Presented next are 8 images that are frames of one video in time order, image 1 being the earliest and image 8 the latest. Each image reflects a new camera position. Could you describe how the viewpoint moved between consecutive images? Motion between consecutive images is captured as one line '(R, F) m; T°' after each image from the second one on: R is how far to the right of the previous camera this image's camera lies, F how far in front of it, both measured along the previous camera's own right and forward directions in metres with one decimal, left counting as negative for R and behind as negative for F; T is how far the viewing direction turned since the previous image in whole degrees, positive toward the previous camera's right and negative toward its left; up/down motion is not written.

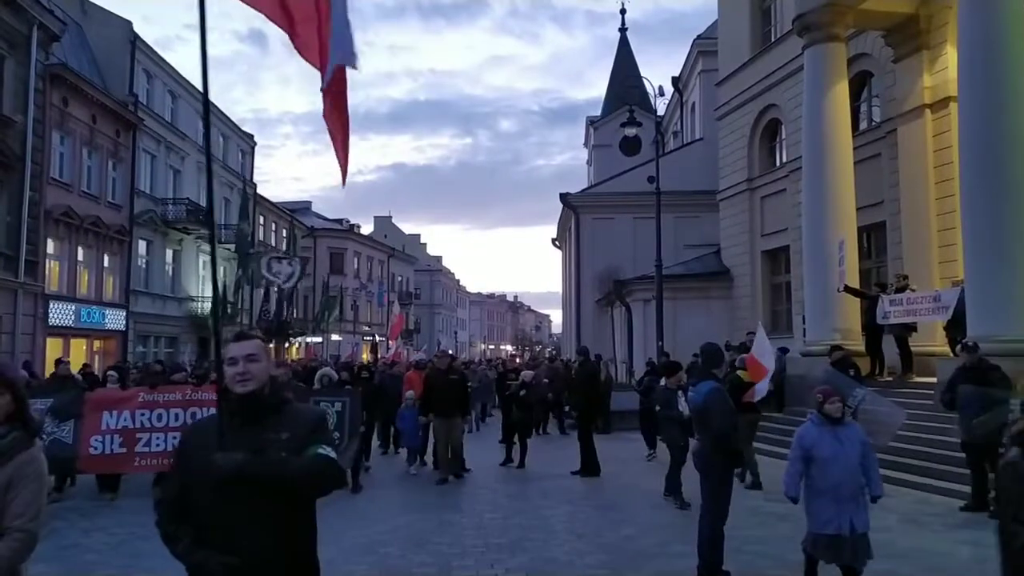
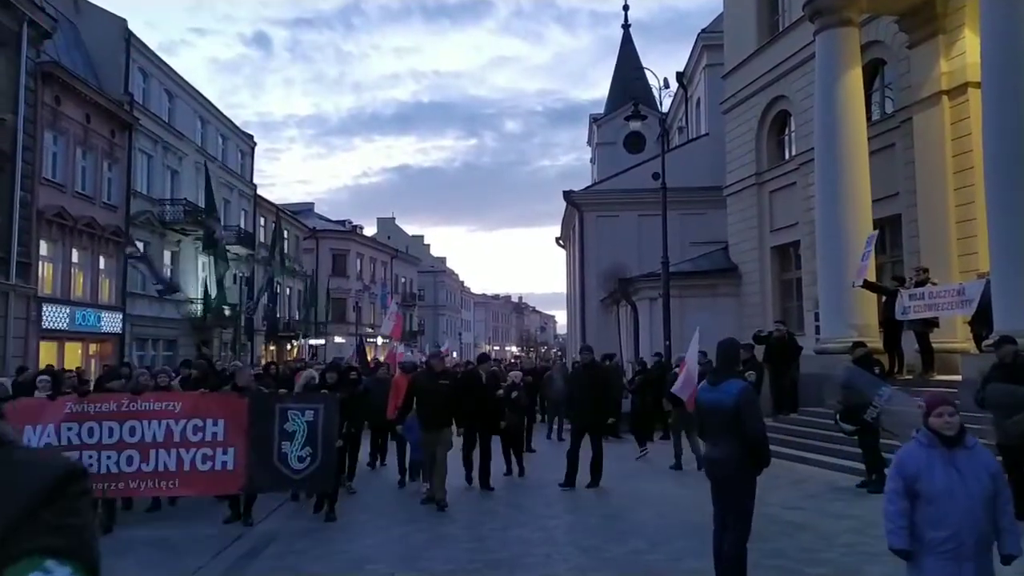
(+0.1, +0.6) m; 0°
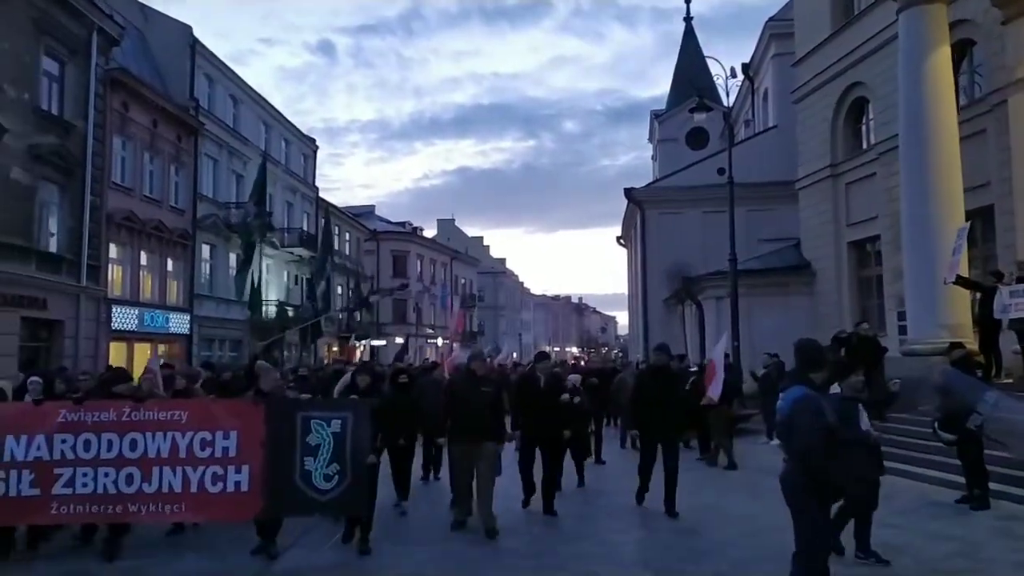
(0.0, +0.6) m; -5°
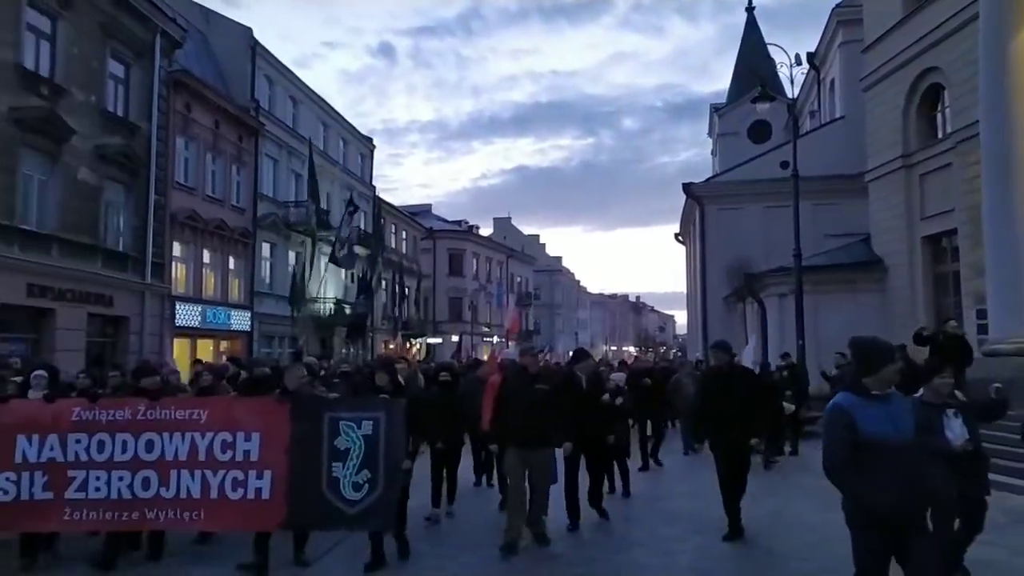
(+0.1, +0.3) m; -4°
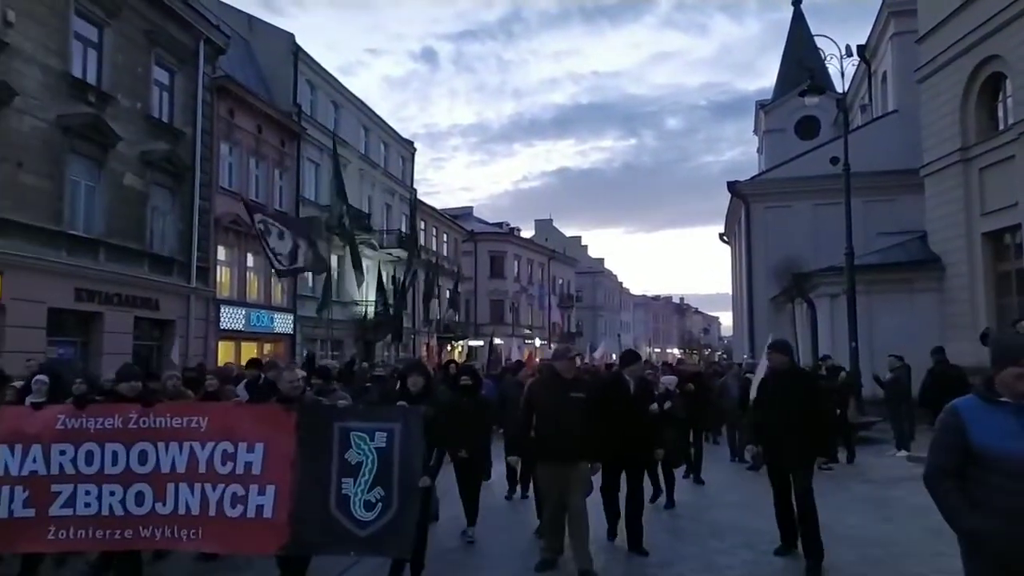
(0.0, +0.3) m; -3°
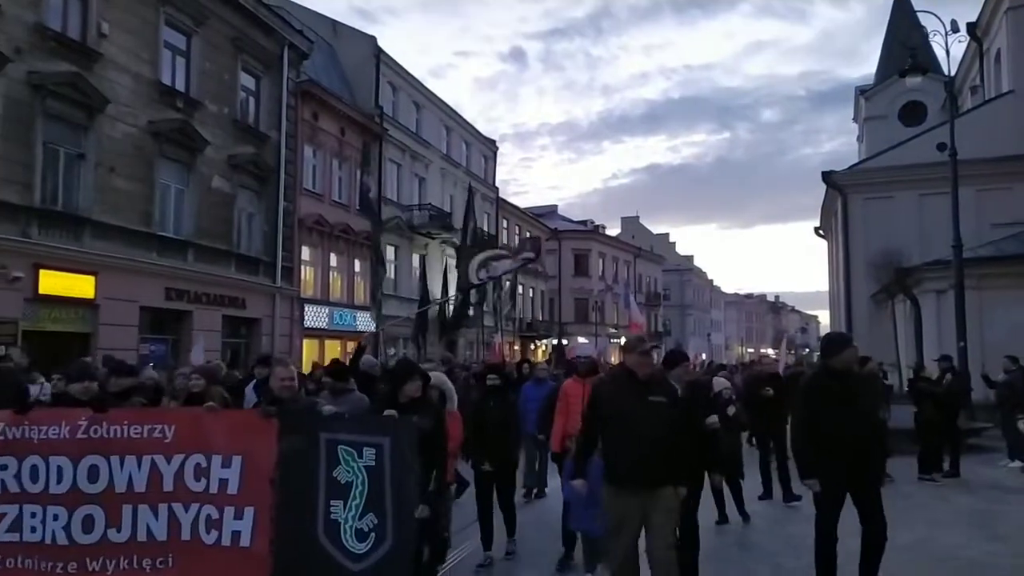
(+0.3, +0.5) m; -7°
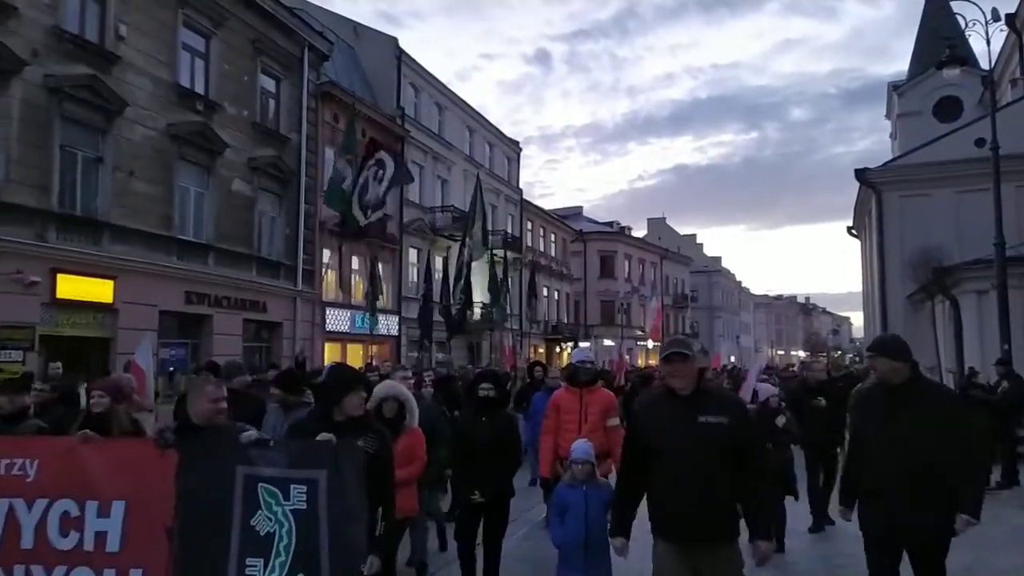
(+0.1, +0.5) m; -2°
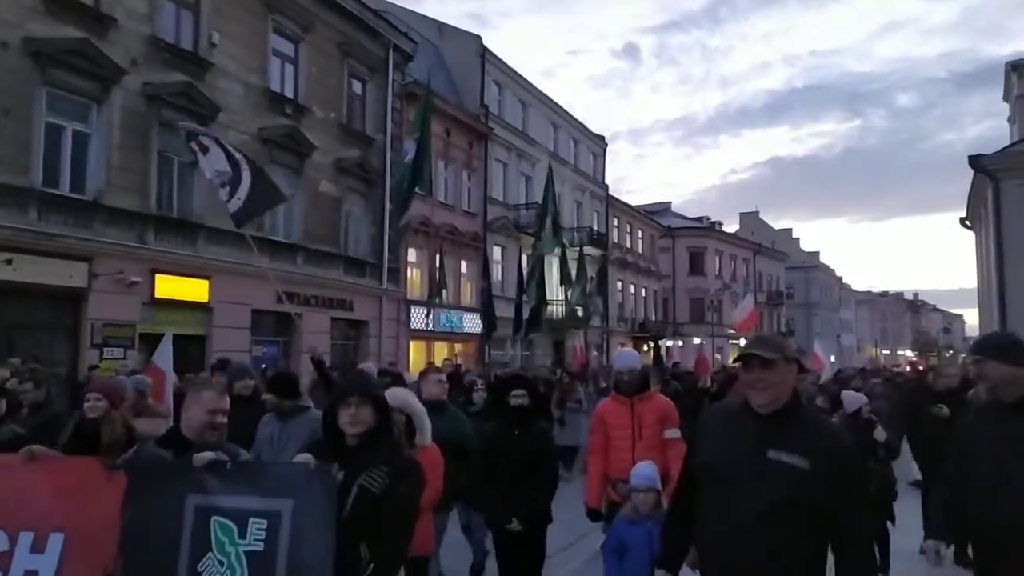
(+0.1, +0.3) m; -7°
